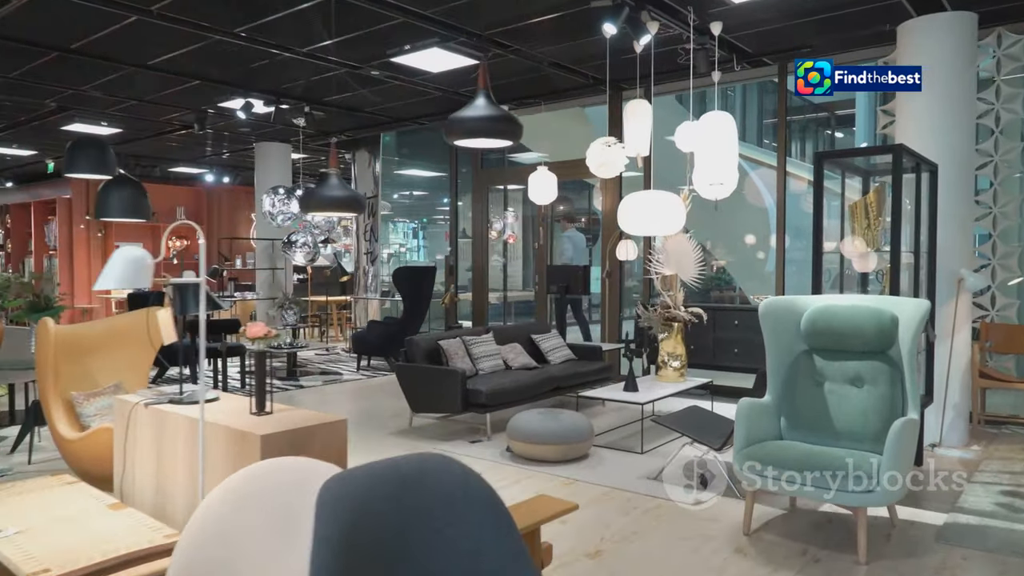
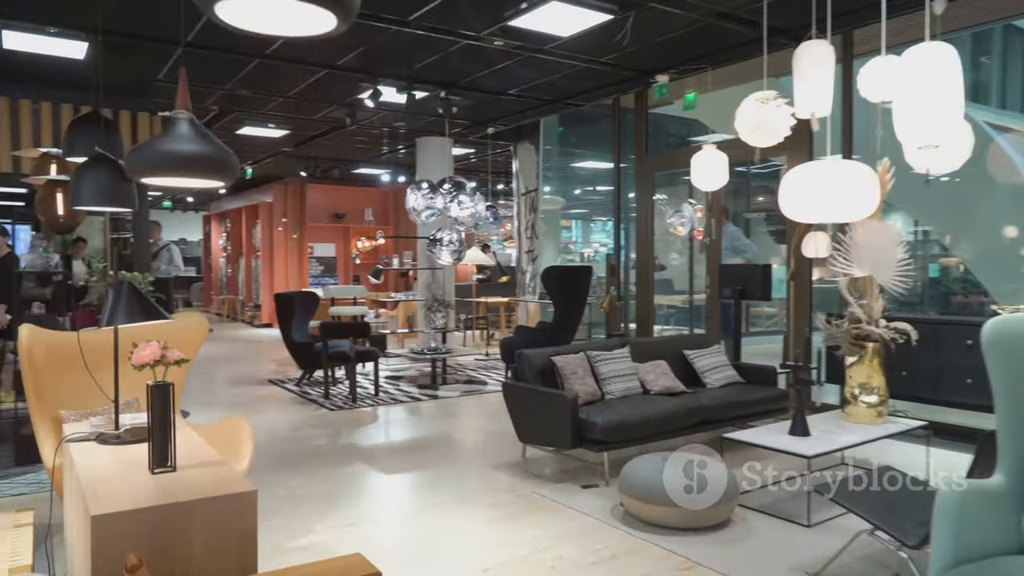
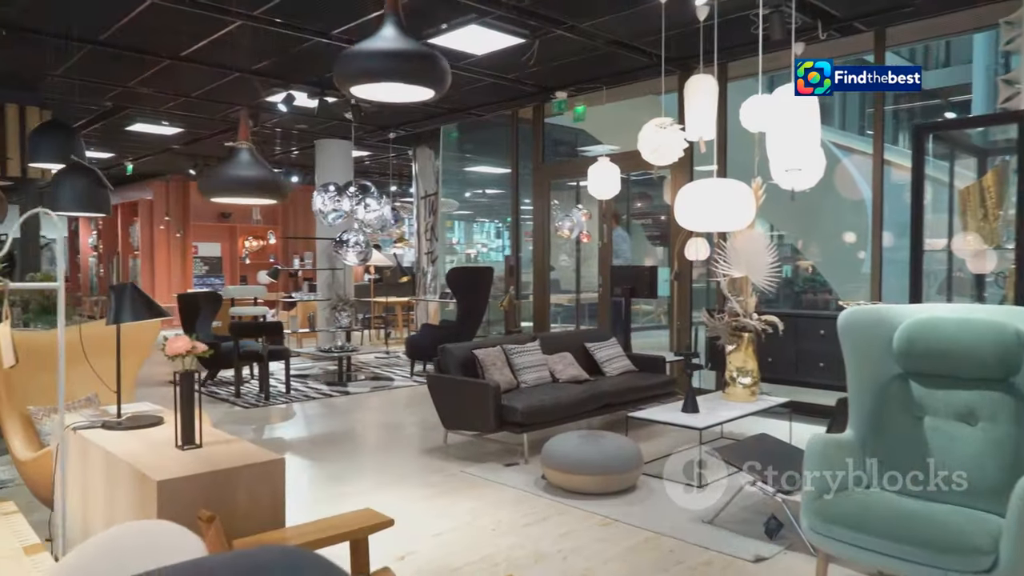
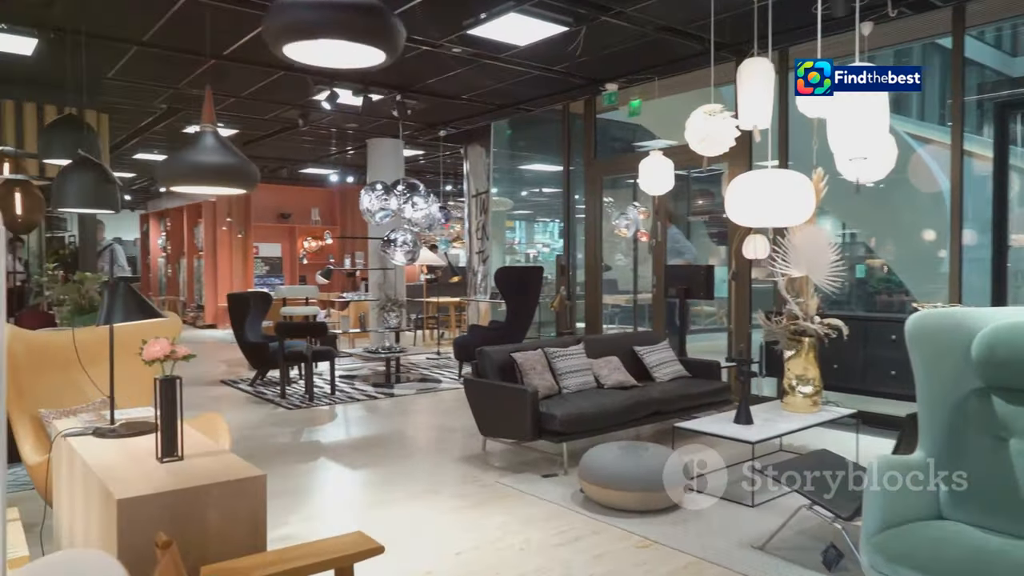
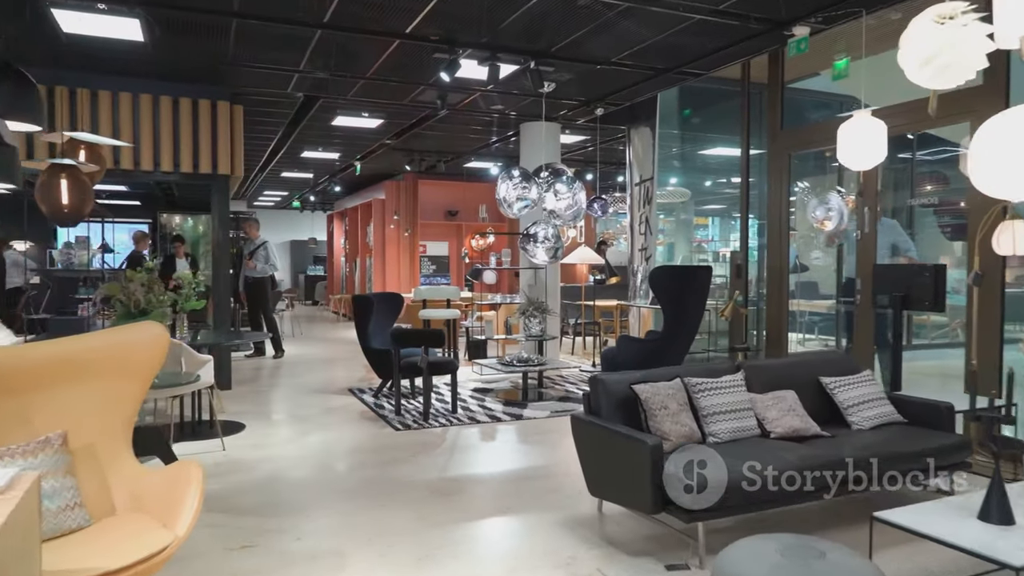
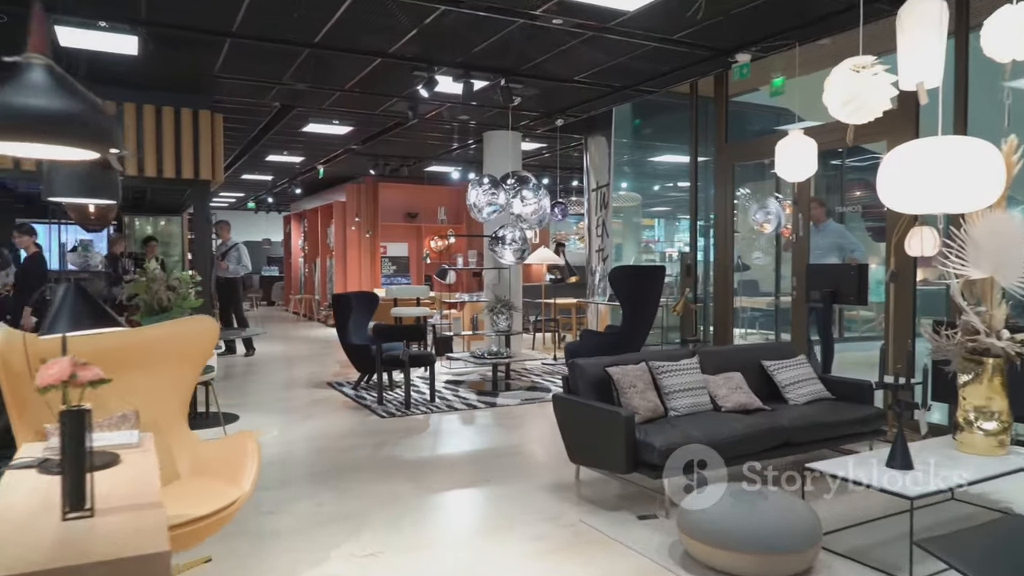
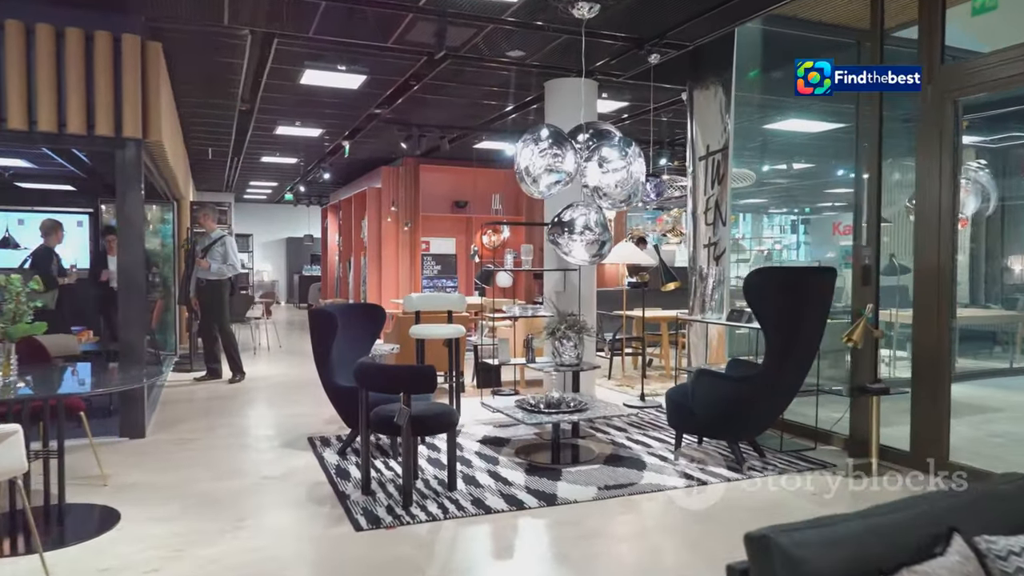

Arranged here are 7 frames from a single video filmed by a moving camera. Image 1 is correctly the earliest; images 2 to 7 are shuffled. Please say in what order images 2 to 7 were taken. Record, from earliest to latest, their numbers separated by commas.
3, 4, 2, 6, 5, 7
